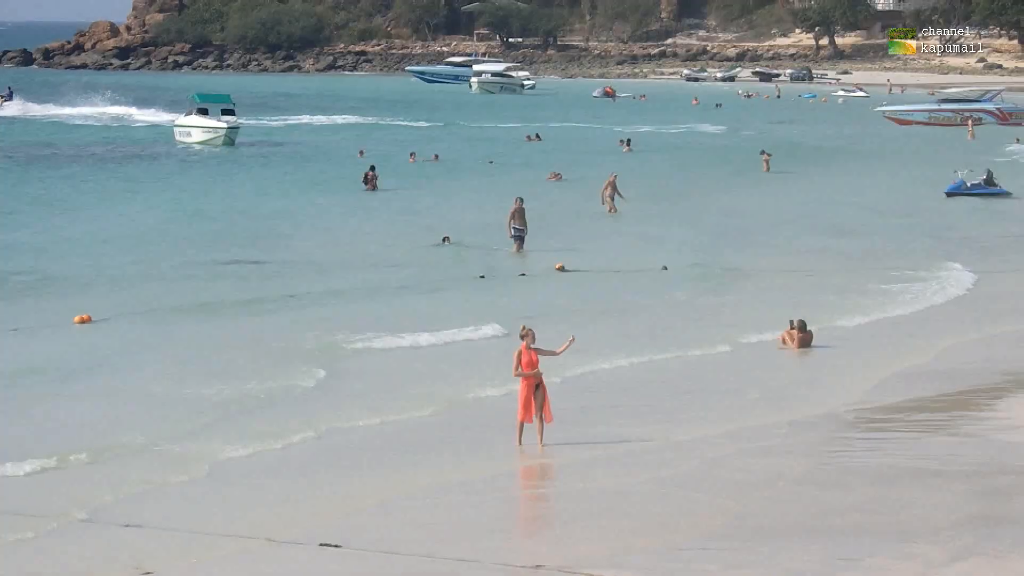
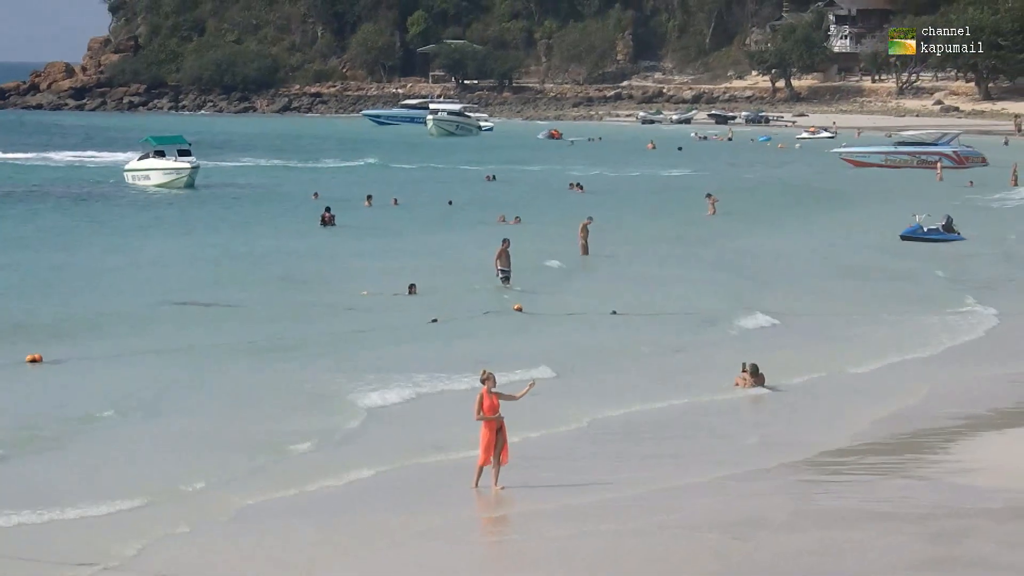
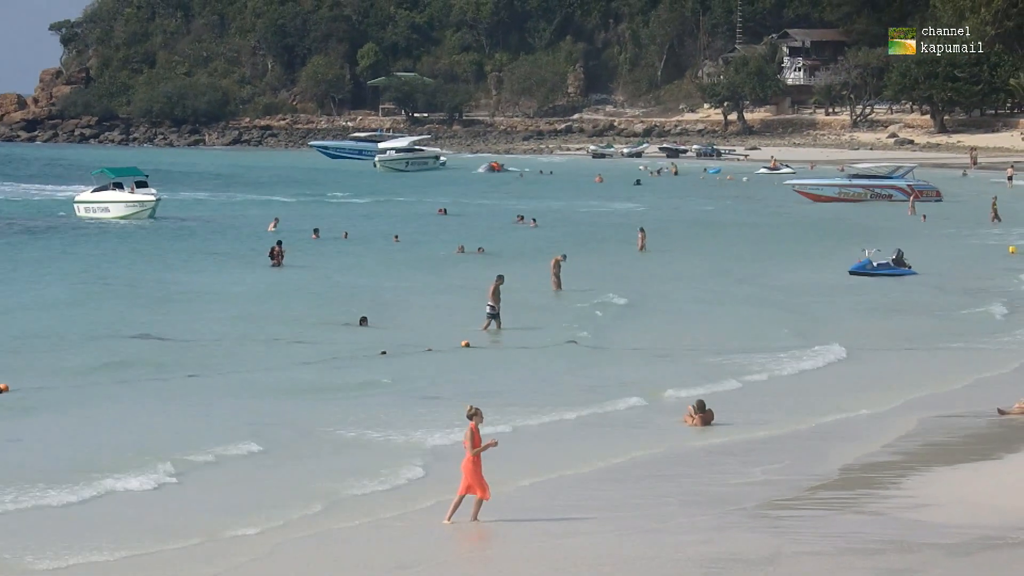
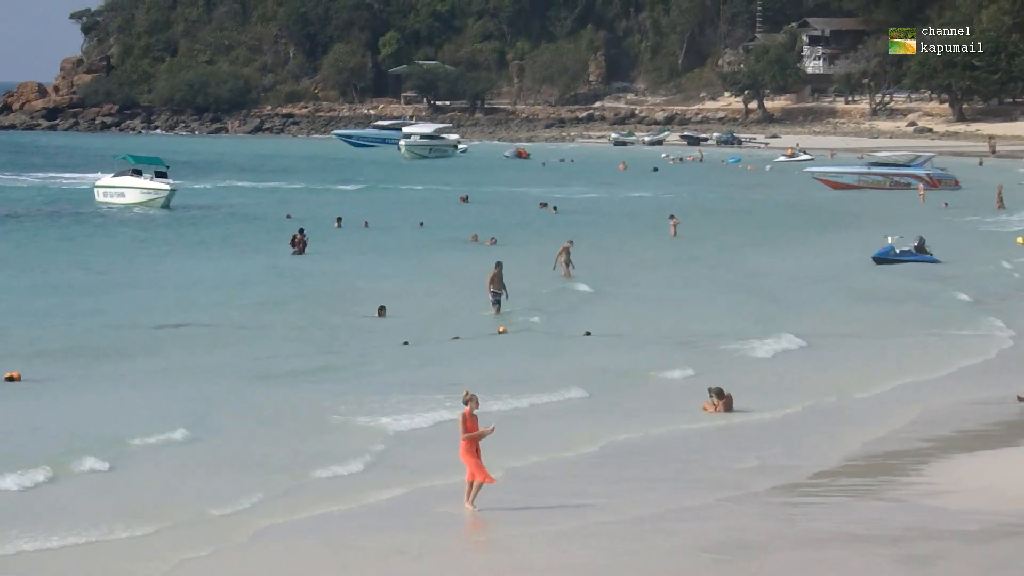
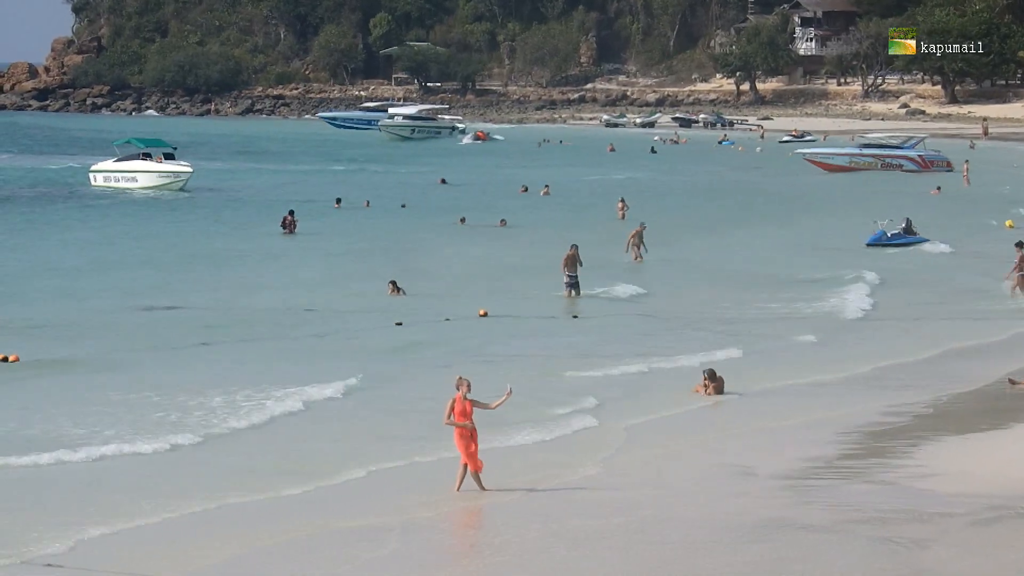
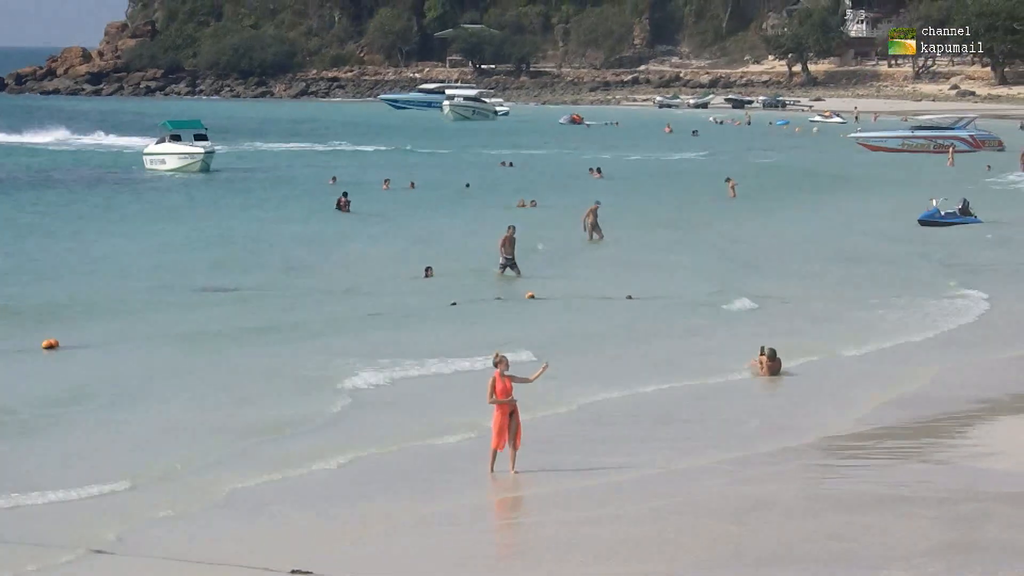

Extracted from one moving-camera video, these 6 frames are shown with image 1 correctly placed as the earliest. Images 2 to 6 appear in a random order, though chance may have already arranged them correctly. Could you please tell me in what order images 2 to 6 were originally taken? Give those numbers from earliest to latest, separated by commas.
6, 2, 4, 3, 5
